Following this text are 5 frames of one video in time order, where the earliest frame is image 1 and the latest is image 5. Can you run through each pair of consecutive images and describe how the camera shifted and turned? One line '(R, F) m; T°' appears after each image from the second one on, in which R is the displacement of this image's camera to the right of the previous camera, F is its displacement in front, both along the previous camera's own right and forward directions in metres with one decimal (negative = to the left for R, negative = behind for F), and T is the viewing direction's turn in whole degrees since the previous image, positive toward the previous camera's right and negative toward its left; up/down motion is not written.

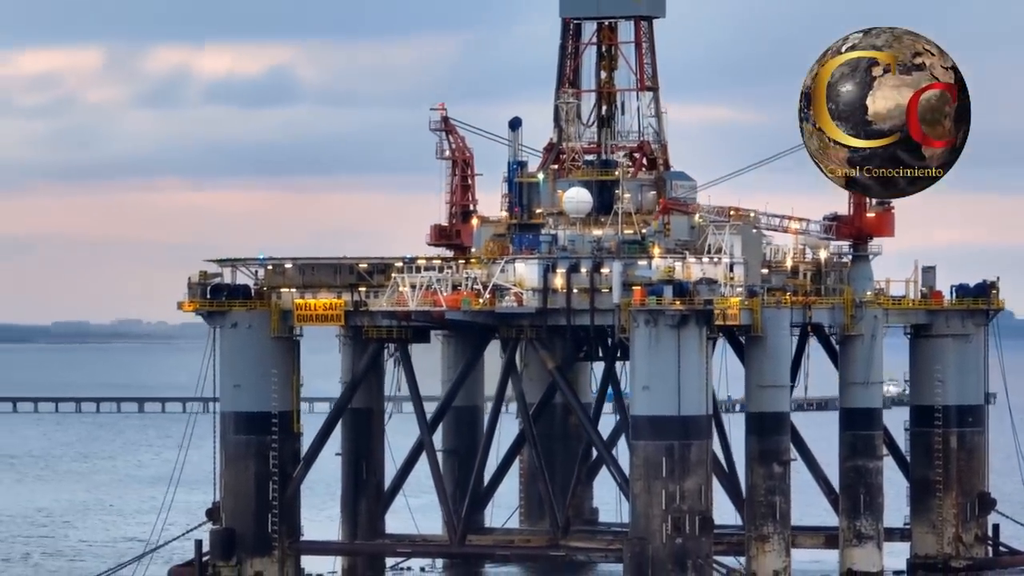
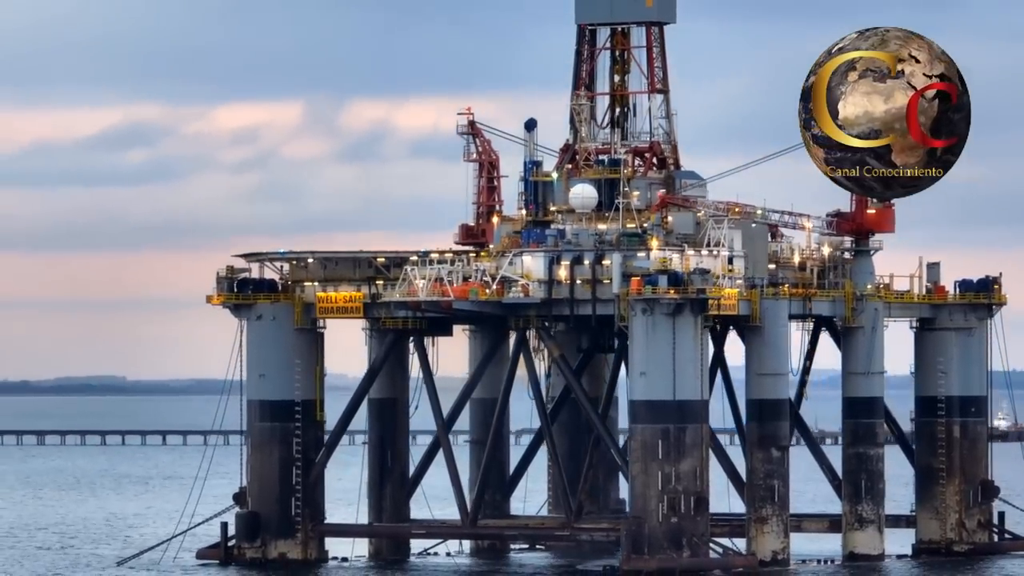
(+0.9, -3.5) m; -1°
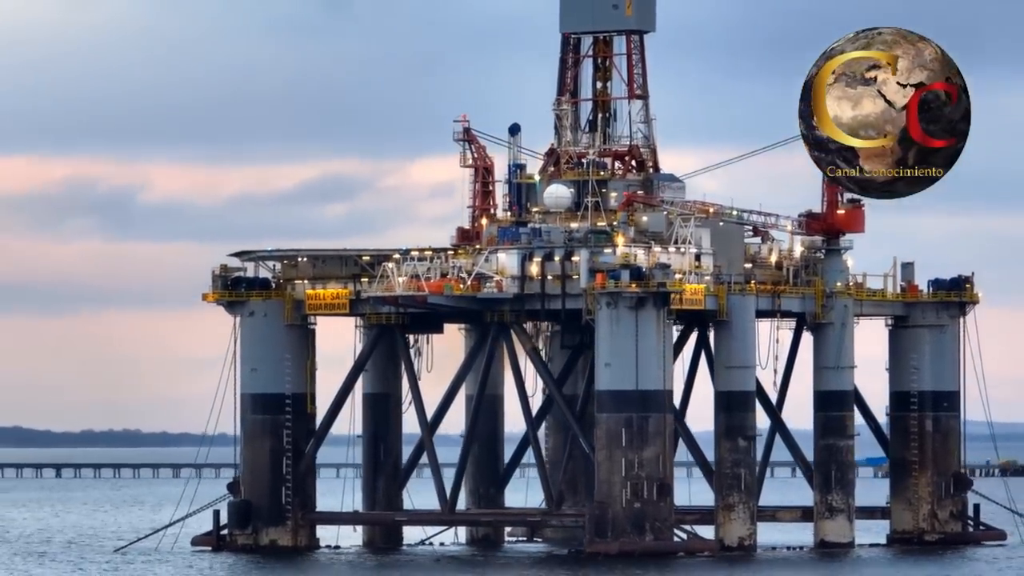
(+1.2, -3.4) m; 0°
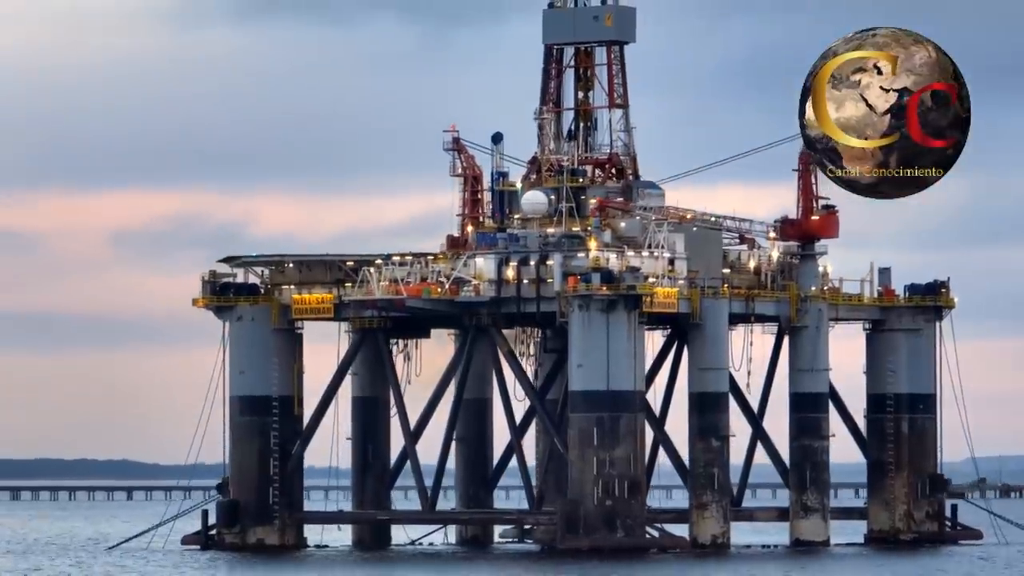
(+0.8, -2.2) m; 0°
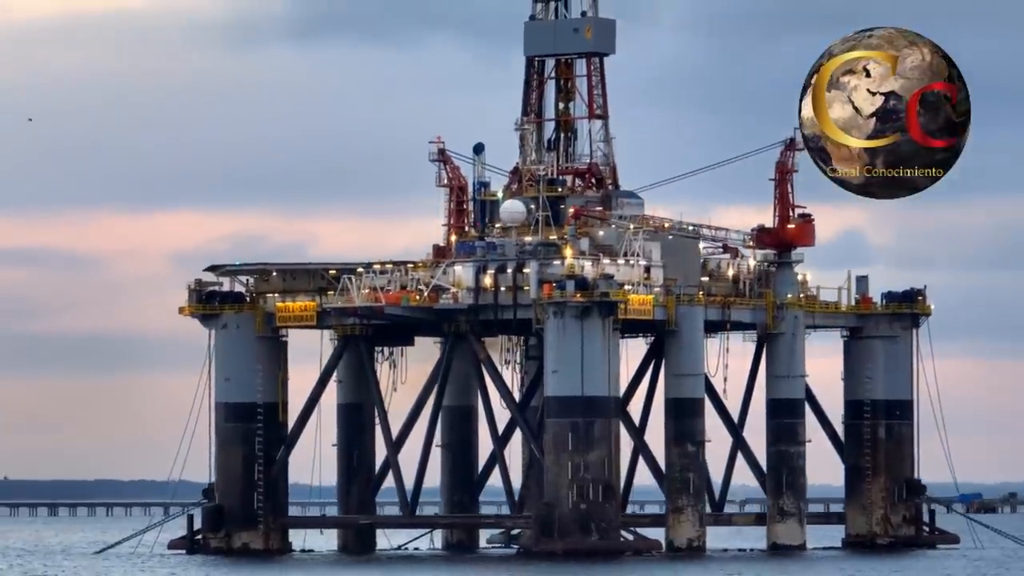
(+0.5, -1.5) m; 0°
